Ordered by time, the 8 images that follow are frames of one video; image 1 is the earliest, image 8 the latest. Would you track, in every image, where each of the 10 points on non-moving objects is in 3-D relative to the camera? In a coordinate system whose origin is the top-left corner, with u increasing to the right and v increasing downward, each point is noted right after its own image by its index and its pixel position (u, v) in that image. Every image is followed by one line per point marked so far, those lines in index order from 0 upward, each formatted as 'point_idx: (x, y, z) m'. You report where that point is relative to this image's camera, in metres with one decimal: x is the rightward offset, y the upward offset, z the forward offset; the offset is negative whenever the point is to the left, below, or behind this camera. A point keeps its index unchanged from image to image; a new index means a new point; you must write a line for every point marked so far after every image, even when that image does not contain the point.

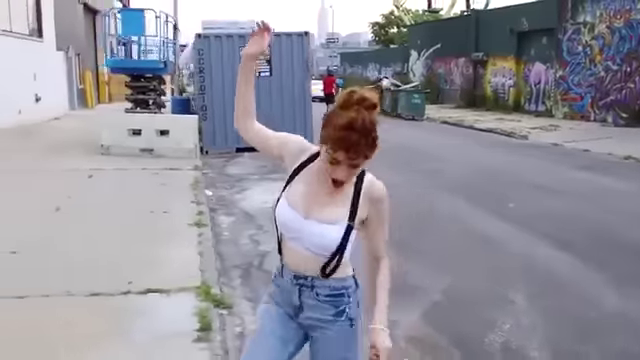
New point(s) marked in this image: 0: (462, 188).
0: (+2.4, -0.1, +11.1) m
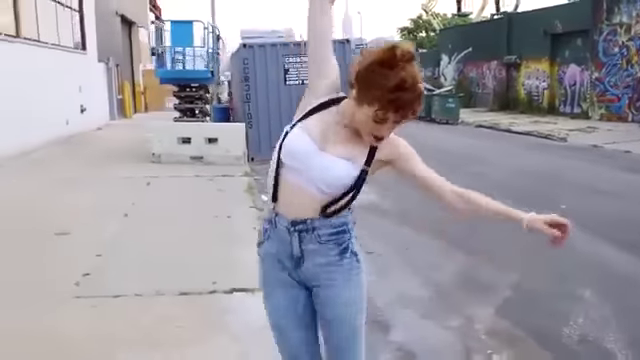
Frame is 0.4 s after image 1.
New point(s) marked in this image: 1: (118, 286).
0: (+3.2, -0.2, +11.2) m
1: (-1.7, -0.9, +5.9) m
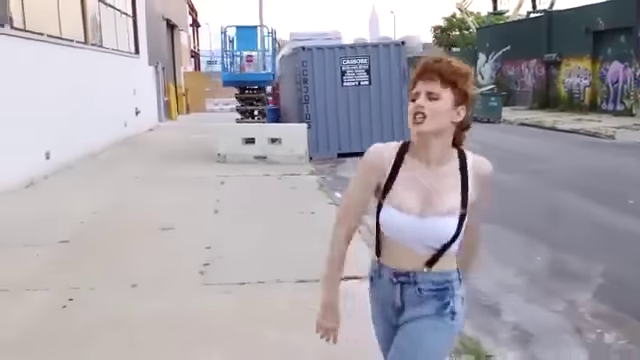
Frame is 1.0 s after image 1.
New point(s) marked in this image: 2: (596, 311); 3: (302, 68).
0: (+4.4, -0.1, +11.6) m
1: (-0.7, -0.9, +6.5) m
2: (+2.3, -1.1, +5.5) m
3: (-0.5, +2.8, +16.4) m
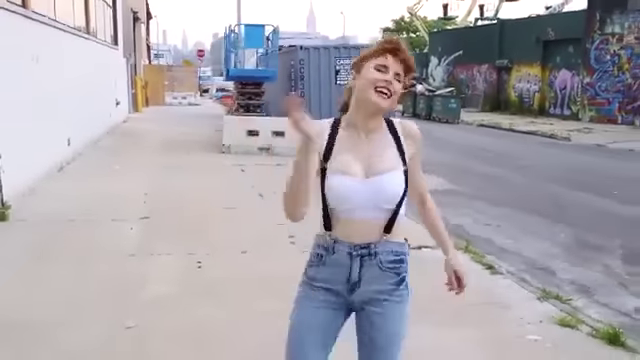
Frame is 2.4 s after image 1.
0: (+4.7, 0.0, +13.2) m
1: (+0.1, -0.7, +7.6) m
2: (+3.2, -0.9, +6.9) m
3: (-0.6, +3.0, +17.5) m
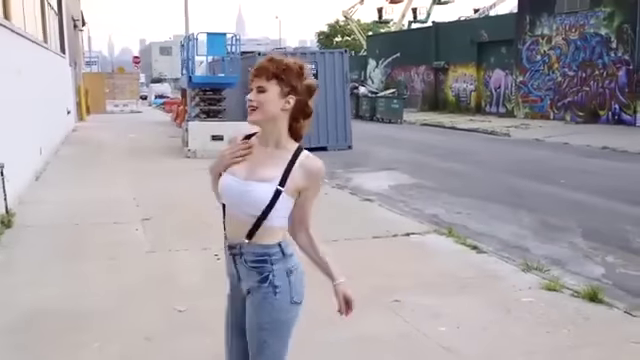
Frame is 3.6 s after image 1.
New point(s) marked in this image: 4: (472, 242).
0: (+4.1, +0.2, +14.4) m
1: (+0.1, -0.7, +8.4) m
2: (+3.2, -0.8, +8.0) m
3: (-1.7, +2.9, +18.2) m
4: (+1.8, -0.7, +8.1) m
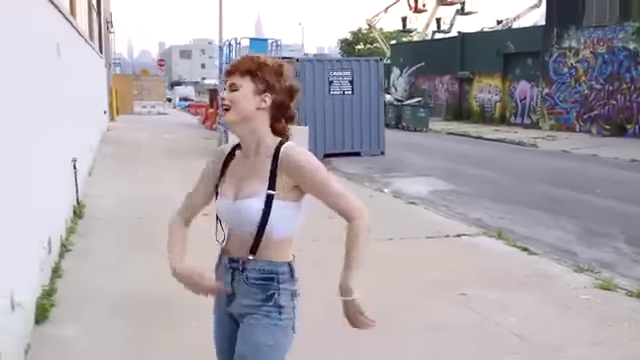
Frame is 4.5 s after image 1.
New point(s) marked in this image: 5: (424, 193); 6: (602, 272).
0: (+5.0, 0.0, +14.7) m
1: (+0.8, -0.7, +8.8) m
2: (+3.9, -0.9, +8.3) m
3: (-0.7, +2.9, +18.7) m
4: (+2.5, -0.8, +8.5) m
5: (+2.0, -0.2, +12.9) m
6: (+3.1, -1.0, +7.3) m
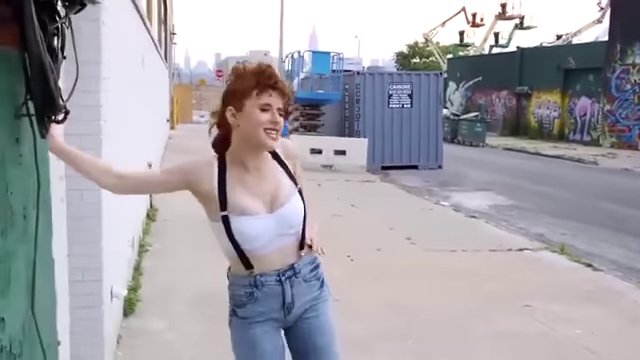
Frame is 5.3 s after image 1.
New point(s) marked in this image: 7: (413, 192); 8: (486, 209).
0: (+6.3, -0.4, +14.5) m
1: (+1.7, -0.9, +9.0) m
2: (+4.7, -1.1, +8.2) m
3: (+1.0, +2.5, +19.0) m
4: (+3.3, -1.0, +8.5) m
5: (+3.1, -0.5, +12.9) m
6: (+3.8, -1.2, +7.3) m
7: (+2.1, -0.3, +14.8) m
8: (+3.1, -0.6, +12.7) m
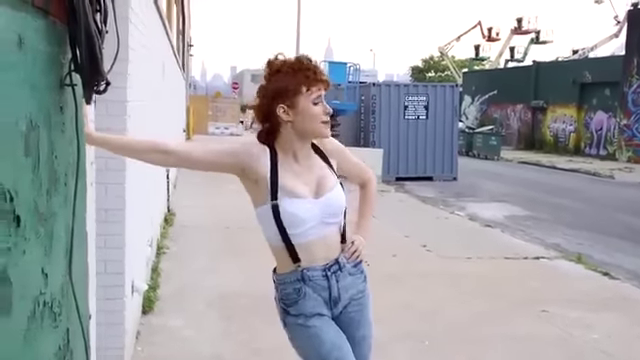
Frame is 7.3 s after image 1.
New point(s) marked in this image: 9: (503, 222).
0: (+6.6, -0.7, +14.5) m
1: (+1.9, -1.0, +9.0) m
2: (+4.9, -1.2, +8.2) m
3: (+1.4, +2.3, +19.0) m
4: (+3.5, -1.1, +8.4) m
5: (+3.4, -0.7, +12.9) m
6: (+3.9, -1.3, +7.2) m
7: (+2.4, -0.5, +14.8) m
8: (+3.4, -0.7, +12.7) m
9: (+3.3, -0.8, +12.3) m
